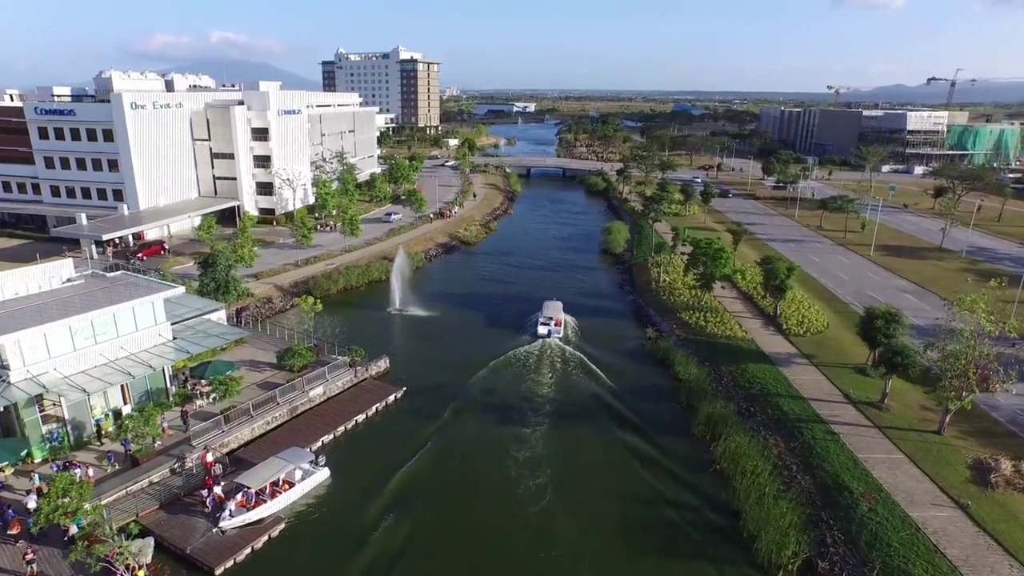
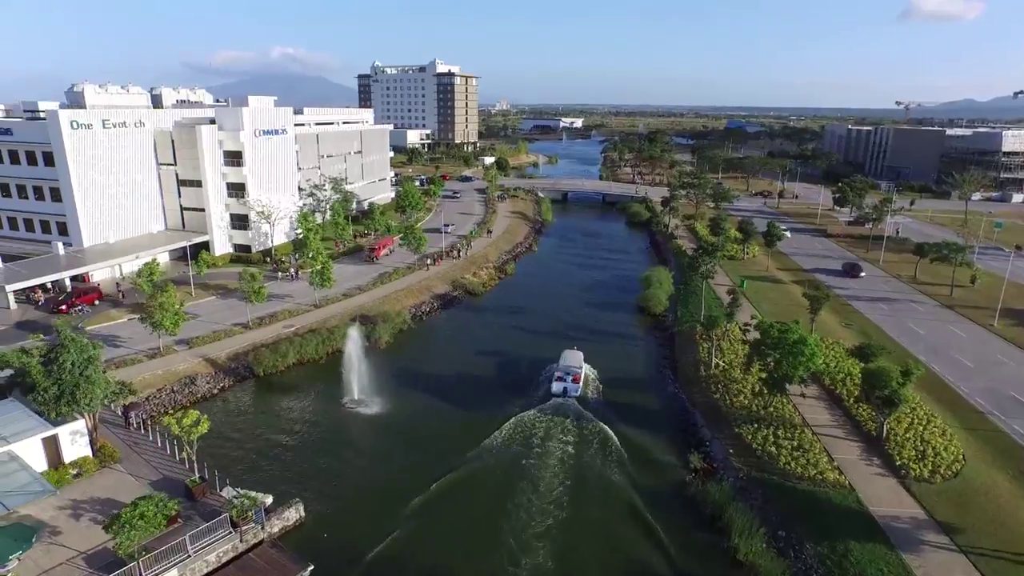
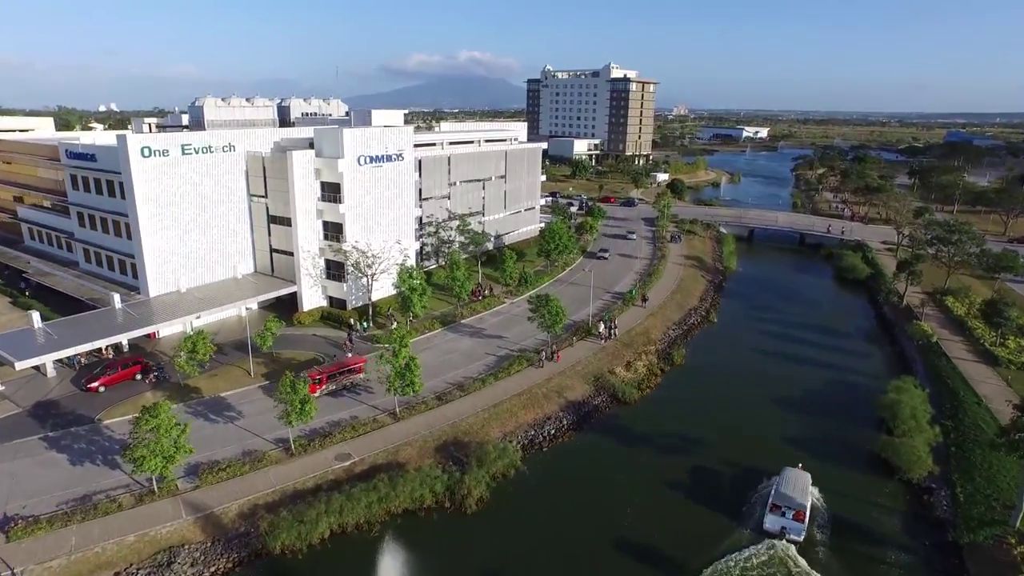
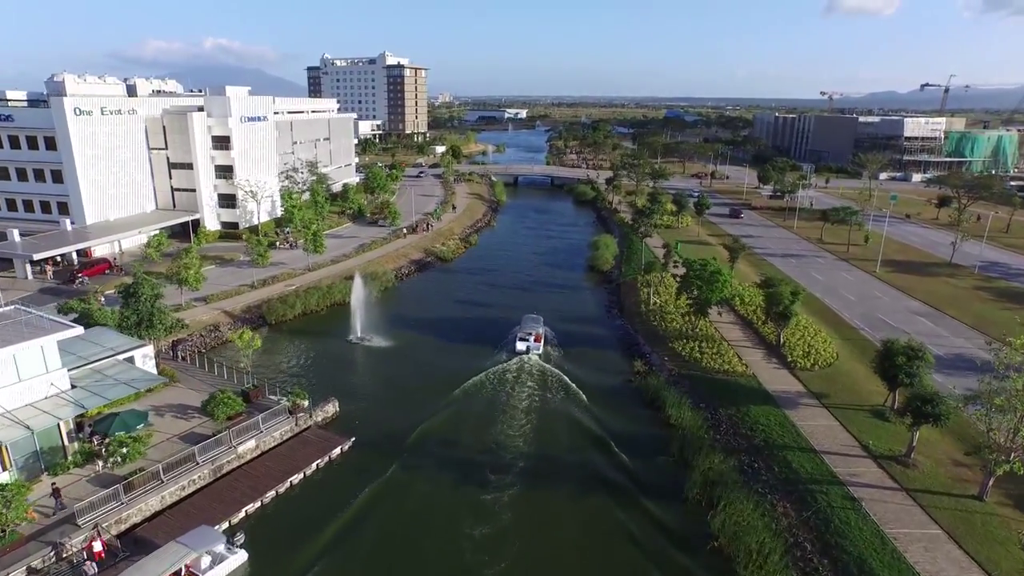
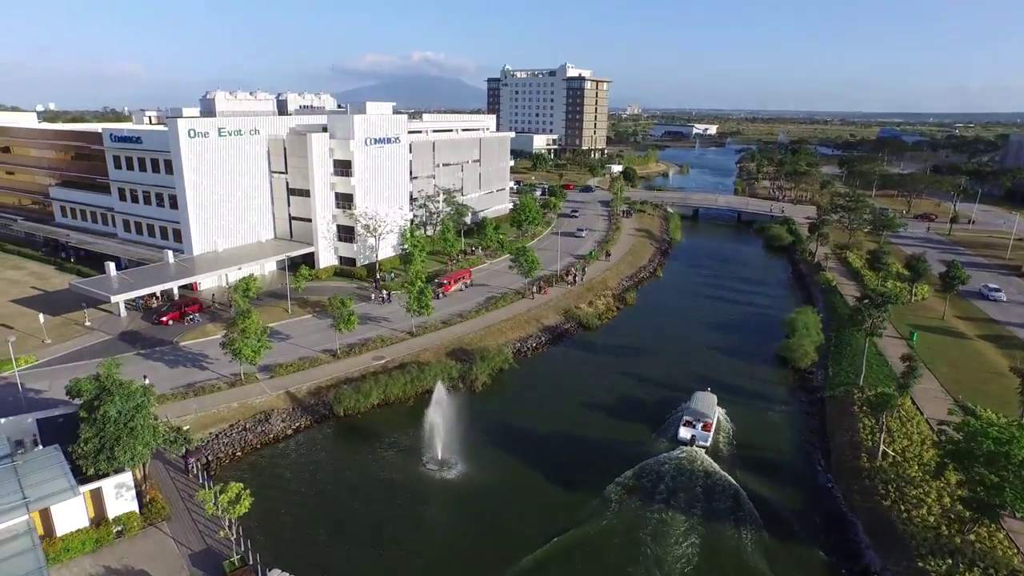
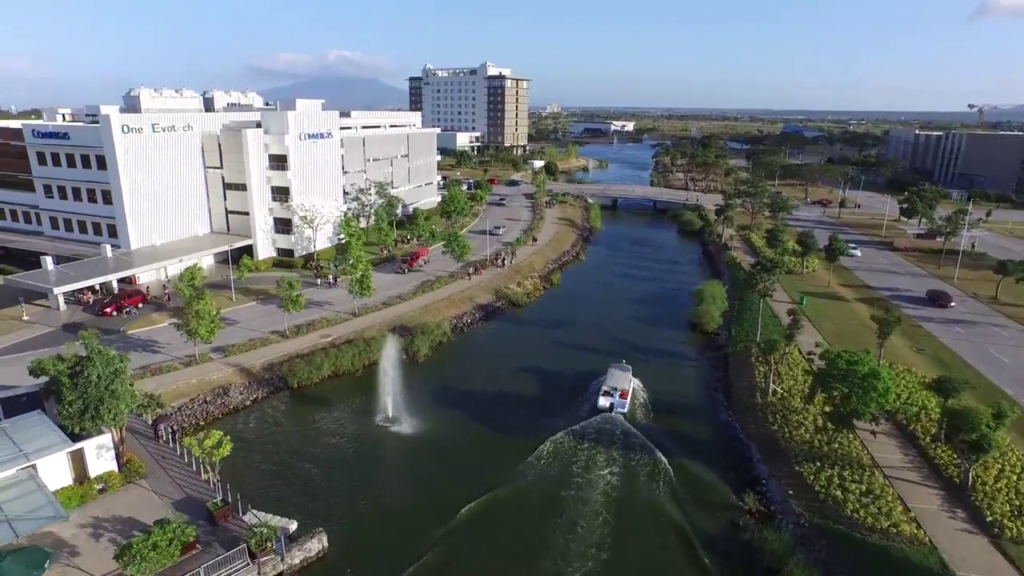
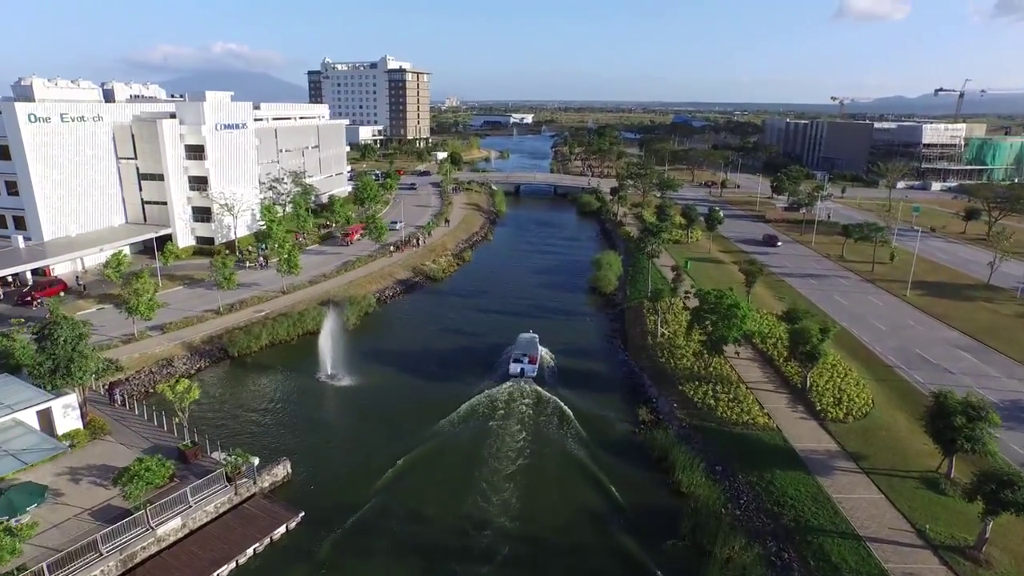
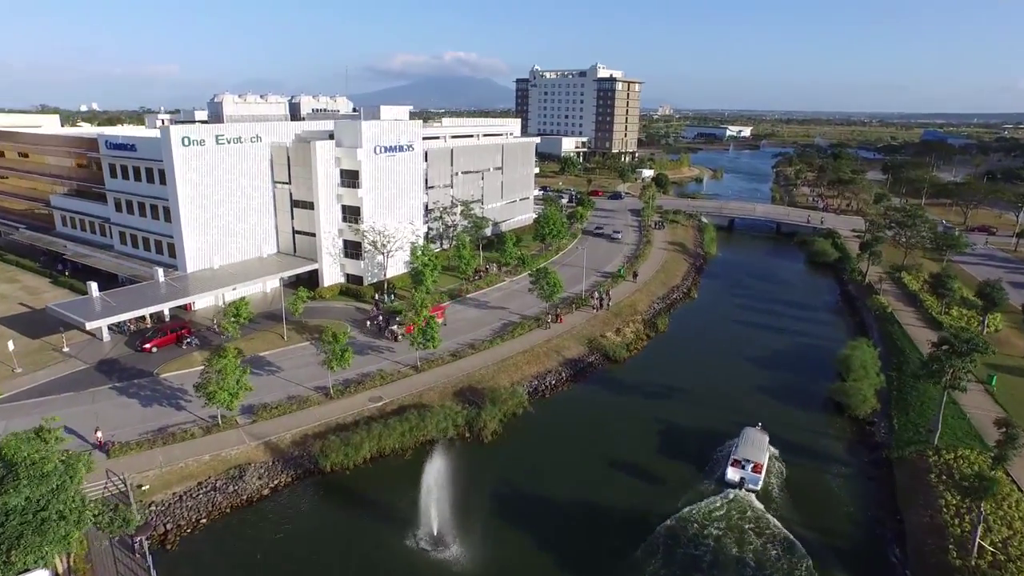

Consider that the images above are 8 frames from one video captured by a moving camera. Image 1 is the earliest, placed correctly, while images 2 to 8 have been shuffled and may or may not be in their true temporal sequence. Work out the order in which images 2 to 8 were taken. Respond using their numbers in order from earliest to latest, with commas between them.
4, 7, 2, 6, 5, 8, 3
